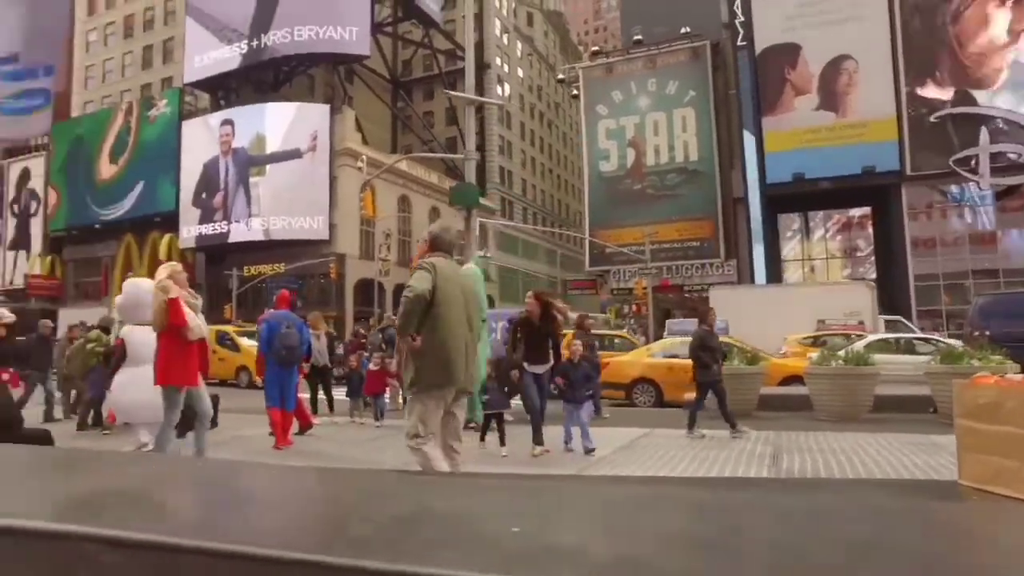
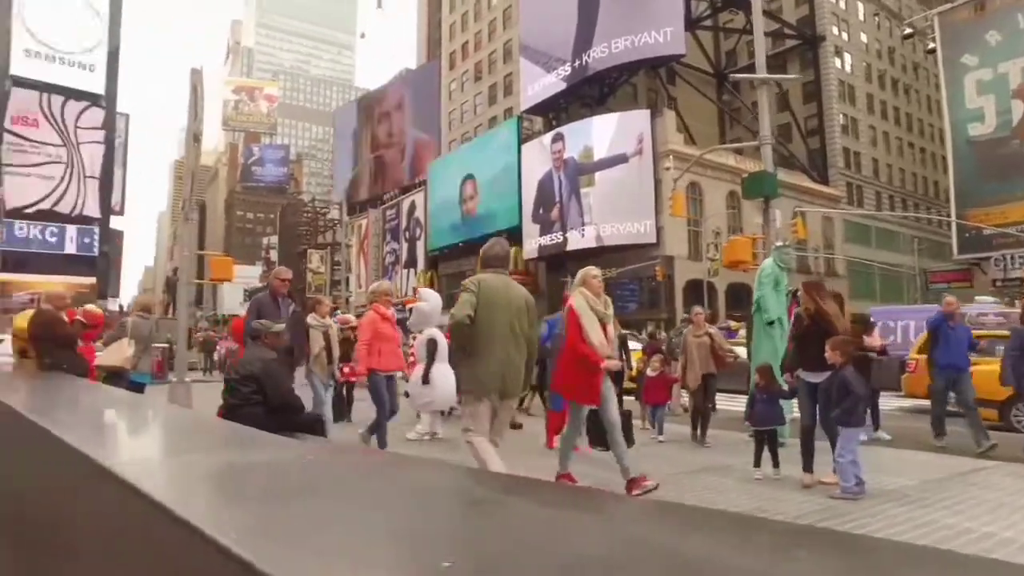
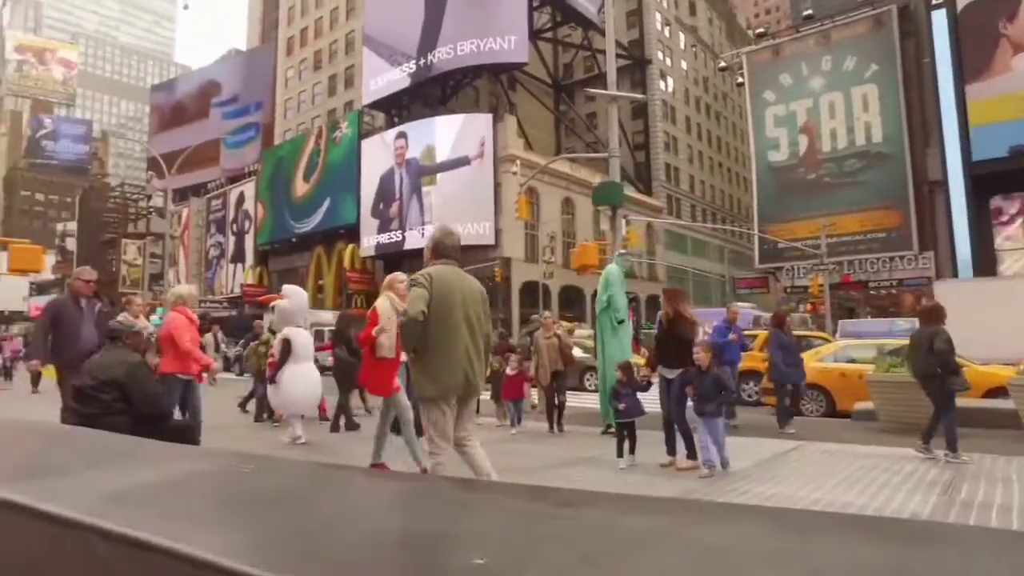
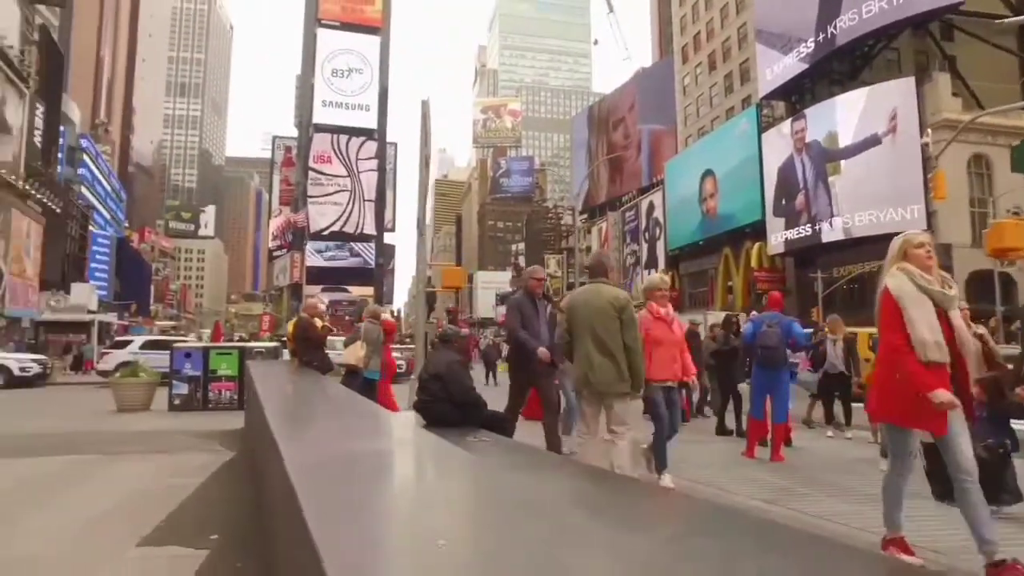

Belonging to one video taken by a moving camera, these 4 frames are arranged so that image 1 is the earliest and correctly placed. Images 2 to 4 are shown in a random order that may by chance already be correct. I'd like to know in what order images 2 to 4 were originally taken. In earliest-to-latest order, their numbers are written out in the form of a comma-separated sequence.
3, 2, 4
